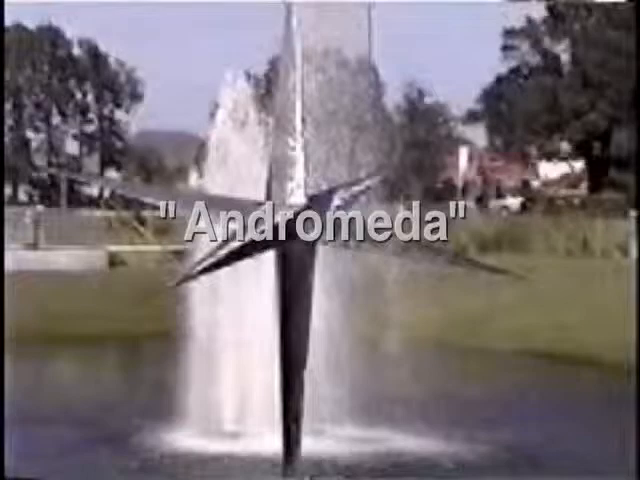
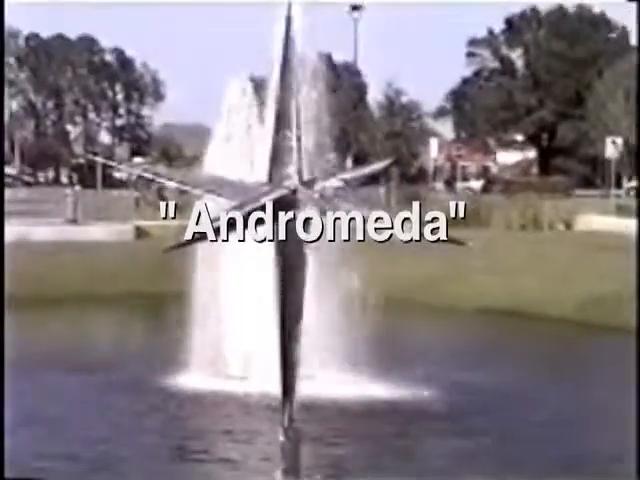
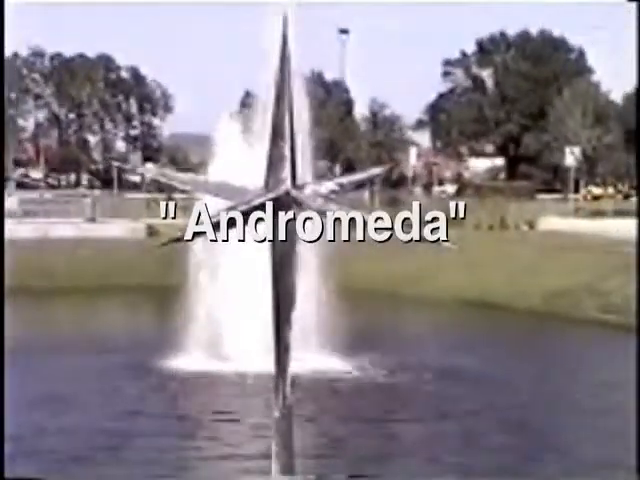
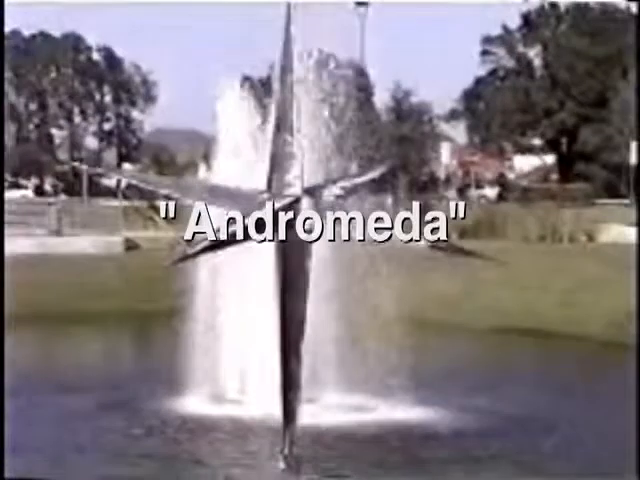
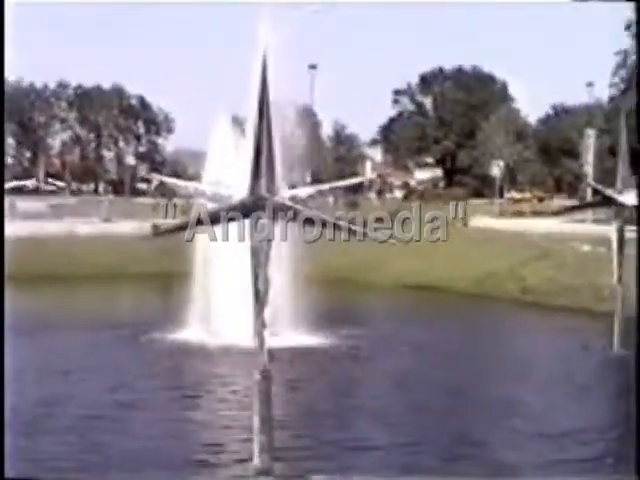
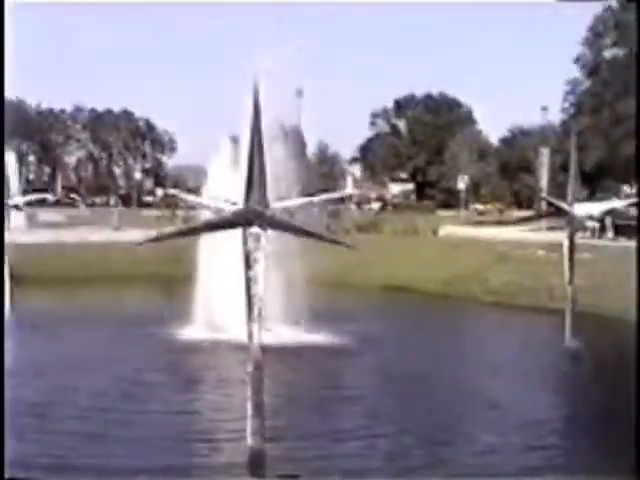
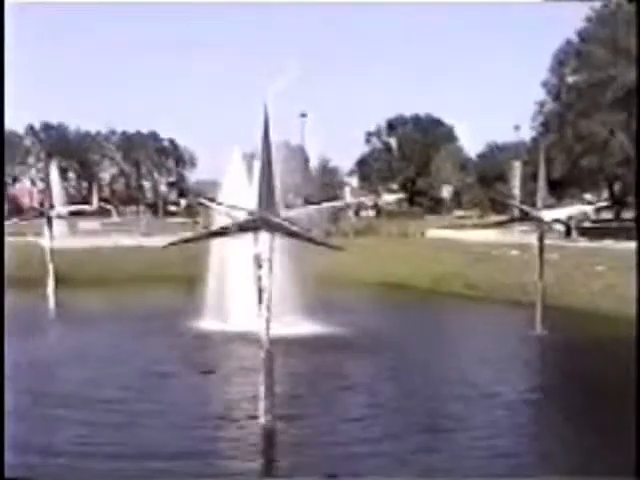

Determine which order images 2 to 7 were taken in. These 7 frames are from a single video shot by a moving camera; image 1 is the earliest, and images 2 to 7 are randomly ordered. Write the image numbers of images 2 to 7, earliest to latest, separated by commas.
4, 2, 3, 5, 6, 7
